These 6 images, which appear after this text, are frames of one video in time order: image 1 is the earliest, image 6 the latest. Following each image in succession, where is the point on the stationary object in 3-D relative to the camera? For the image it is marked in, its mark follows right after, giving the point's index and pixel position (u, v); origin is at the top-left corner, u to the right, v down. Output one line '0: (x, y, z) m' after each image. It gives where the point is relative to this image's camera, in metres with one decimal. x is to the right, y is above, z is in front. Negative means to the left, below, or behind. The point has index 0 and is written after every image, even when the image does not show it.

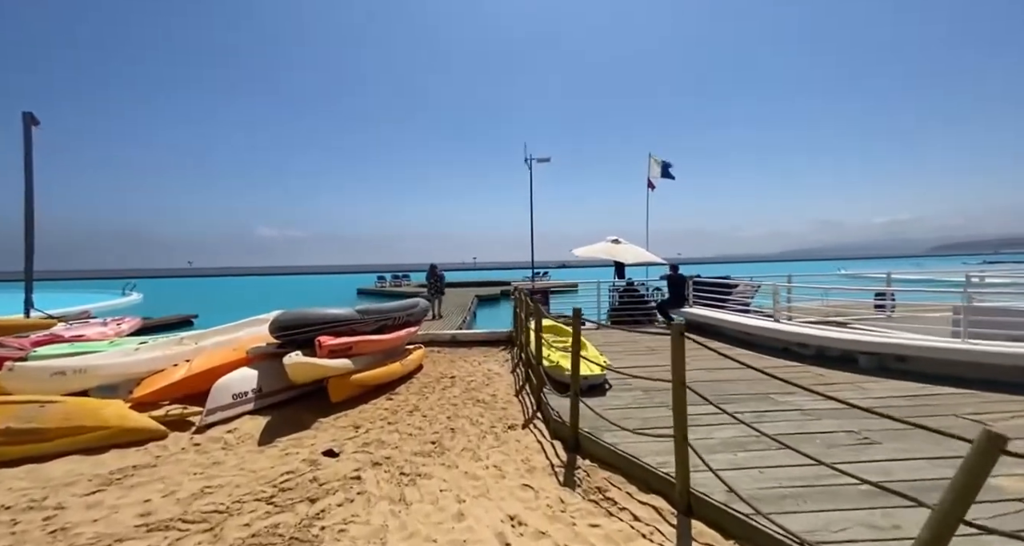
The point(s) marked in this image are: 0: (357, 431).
0: (-1.6, -1.6, +4.7) m
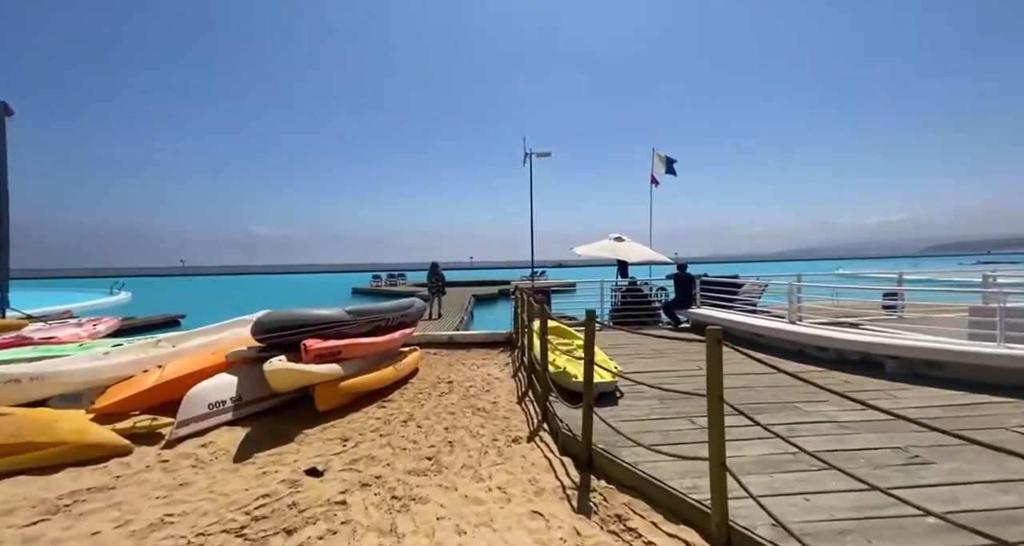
0: (-1.6, -1.6, +4.2) m
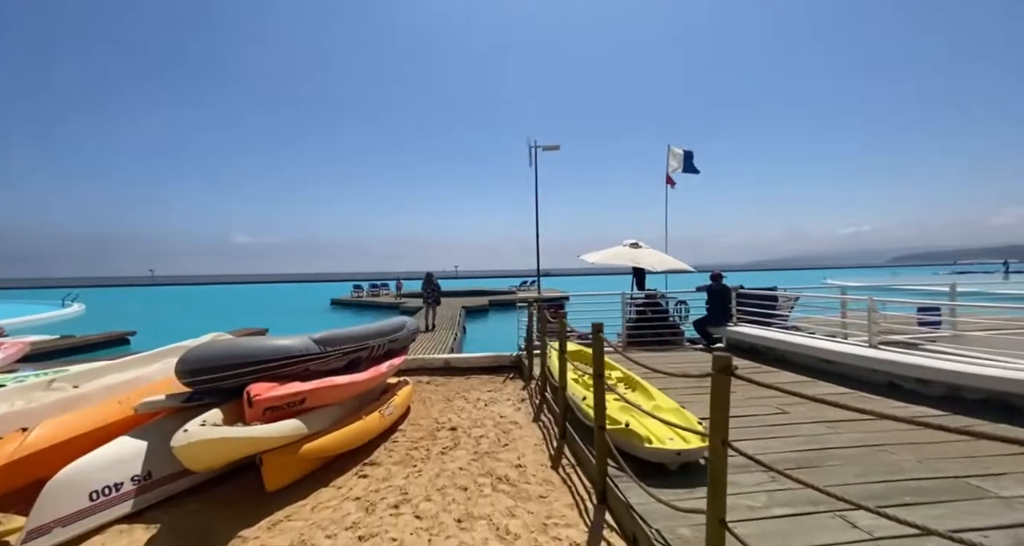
0: (-1.2, -1.7, +2.7) m
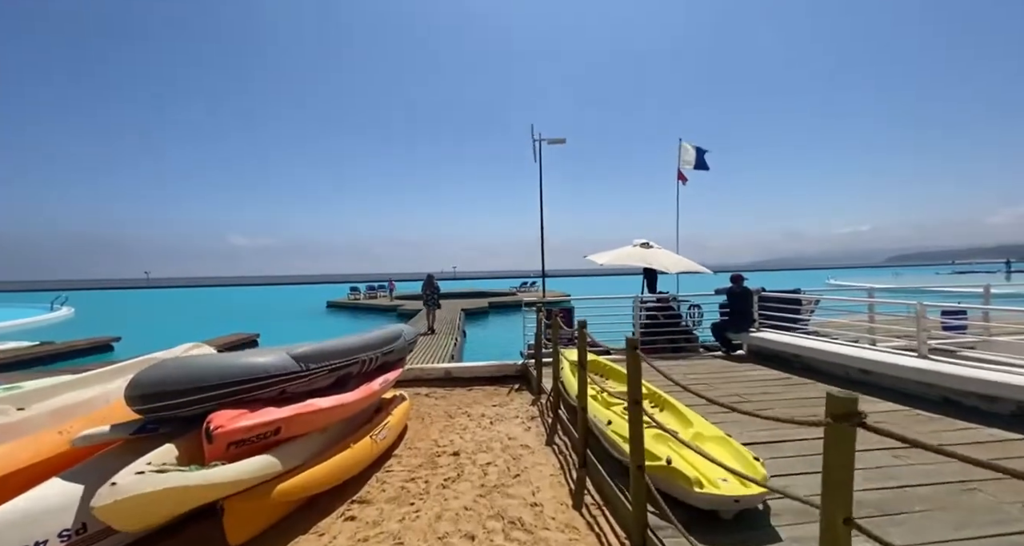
0: (-1.1, -1.7, +2.0) m
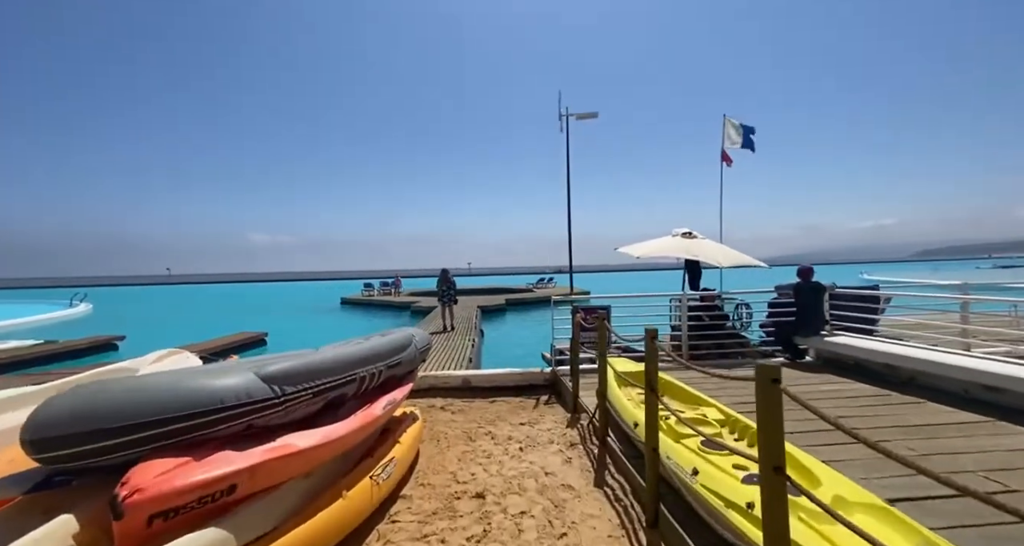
0: (-0.9, -1.7, +1.1) m
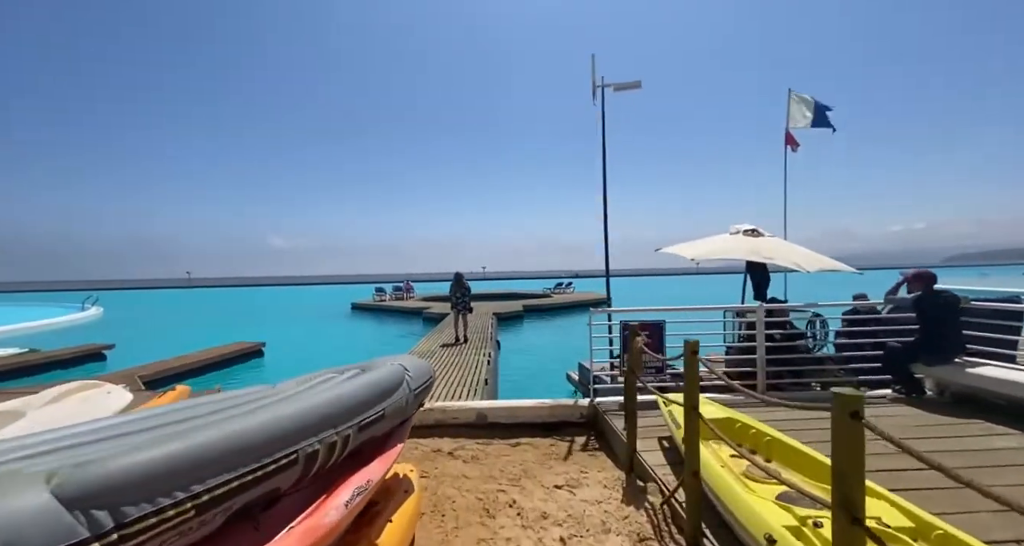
0: (-0.8, -1.7, -0.3) m
